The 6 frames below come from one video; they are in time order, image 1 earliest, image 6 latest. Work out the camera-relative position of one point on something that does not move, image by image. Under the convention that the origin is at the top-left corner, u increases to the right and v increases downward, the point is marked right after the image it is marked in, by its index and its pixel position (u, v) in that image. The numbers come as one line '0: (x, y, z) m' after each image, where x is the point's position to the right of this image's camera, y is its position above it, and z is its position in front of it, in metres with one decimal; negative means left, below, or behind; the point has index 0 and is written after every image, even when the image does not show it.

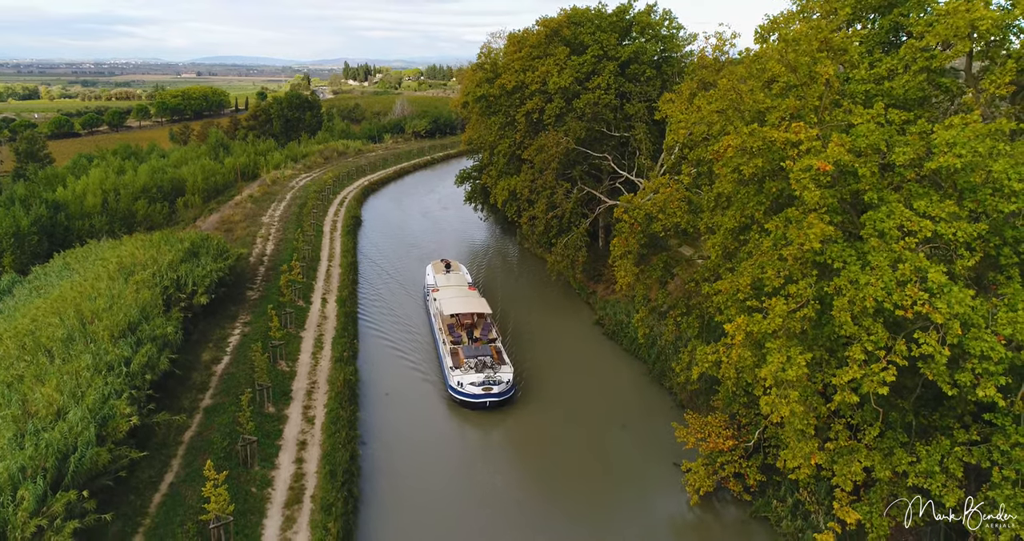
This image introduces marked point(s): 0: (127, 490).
0: (-10.3, -5.9, +15.7) m
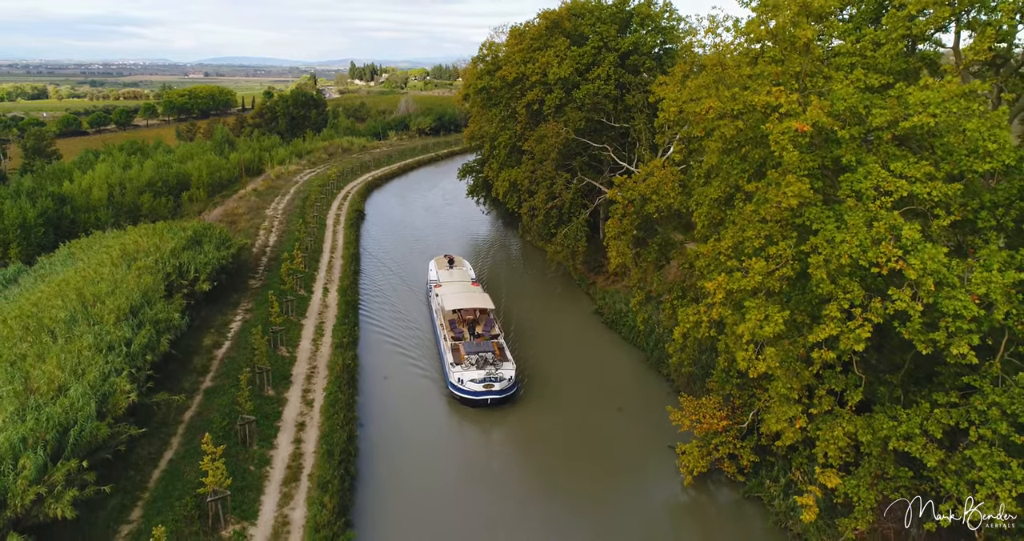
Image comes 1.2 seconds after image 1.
0: (-10.5, -5.3, +15.9) m
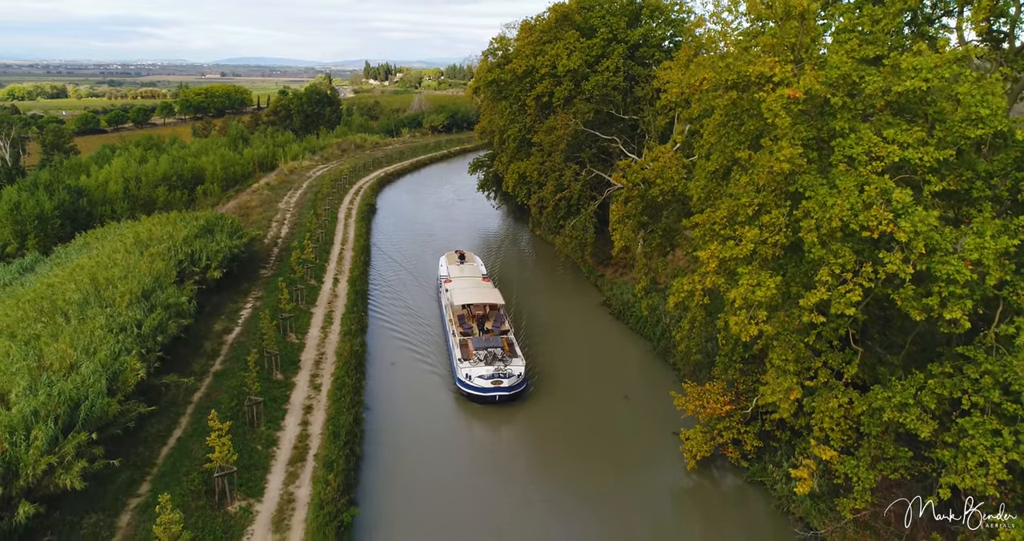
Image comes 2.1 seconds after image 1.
0: (-10.4, -4.8, +16.3) m
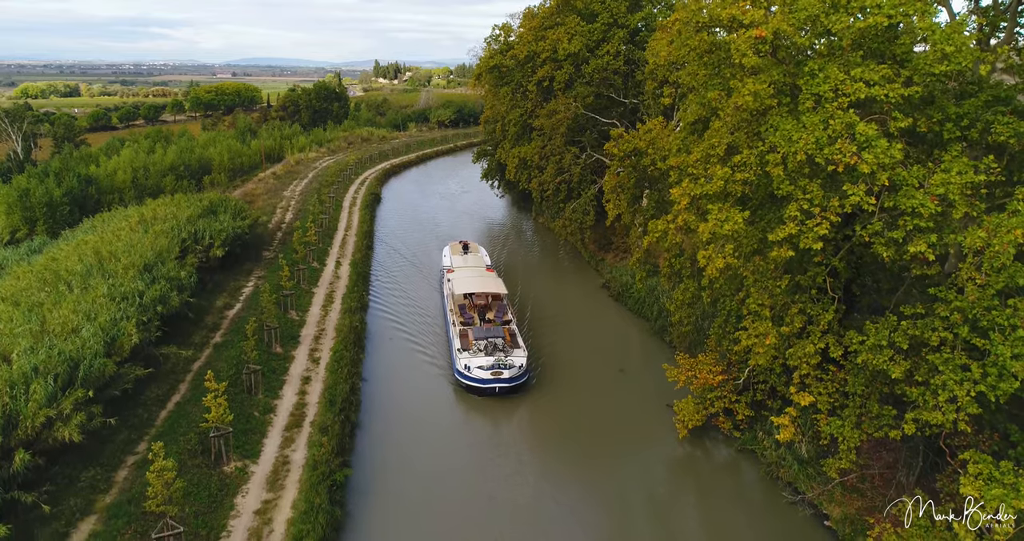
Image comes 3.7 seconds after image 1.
0: (-10.7, -3.8, +16.6) m
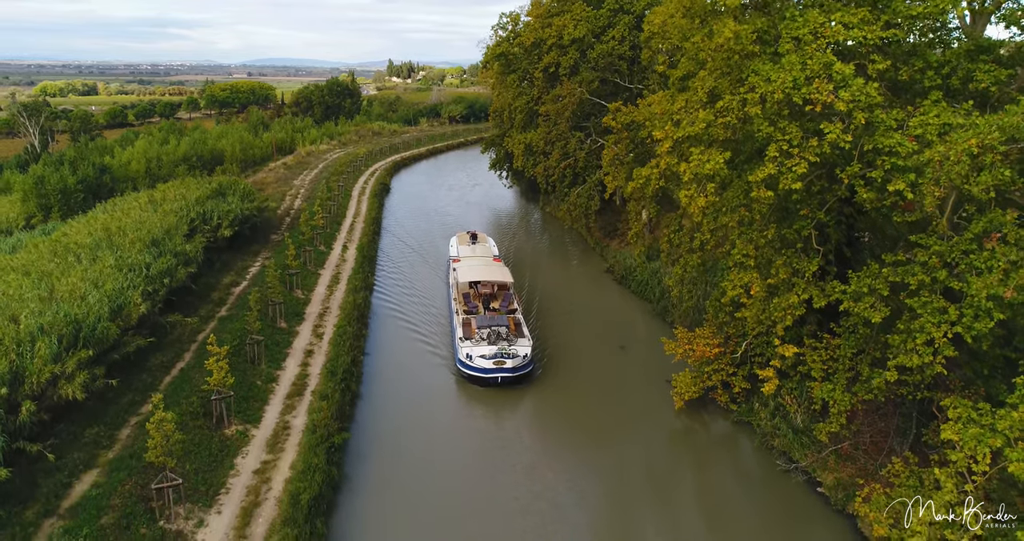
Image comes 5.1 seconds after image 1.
0: (-10.8, -2.9, +17.0) m
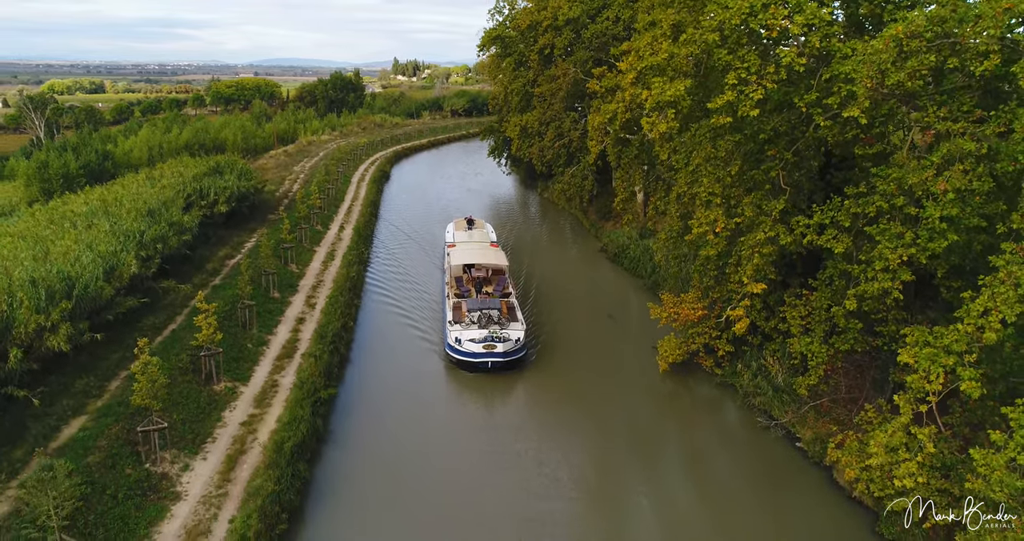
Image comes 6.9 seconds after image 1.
0: (-11.2, -1.7, +17.3) m
